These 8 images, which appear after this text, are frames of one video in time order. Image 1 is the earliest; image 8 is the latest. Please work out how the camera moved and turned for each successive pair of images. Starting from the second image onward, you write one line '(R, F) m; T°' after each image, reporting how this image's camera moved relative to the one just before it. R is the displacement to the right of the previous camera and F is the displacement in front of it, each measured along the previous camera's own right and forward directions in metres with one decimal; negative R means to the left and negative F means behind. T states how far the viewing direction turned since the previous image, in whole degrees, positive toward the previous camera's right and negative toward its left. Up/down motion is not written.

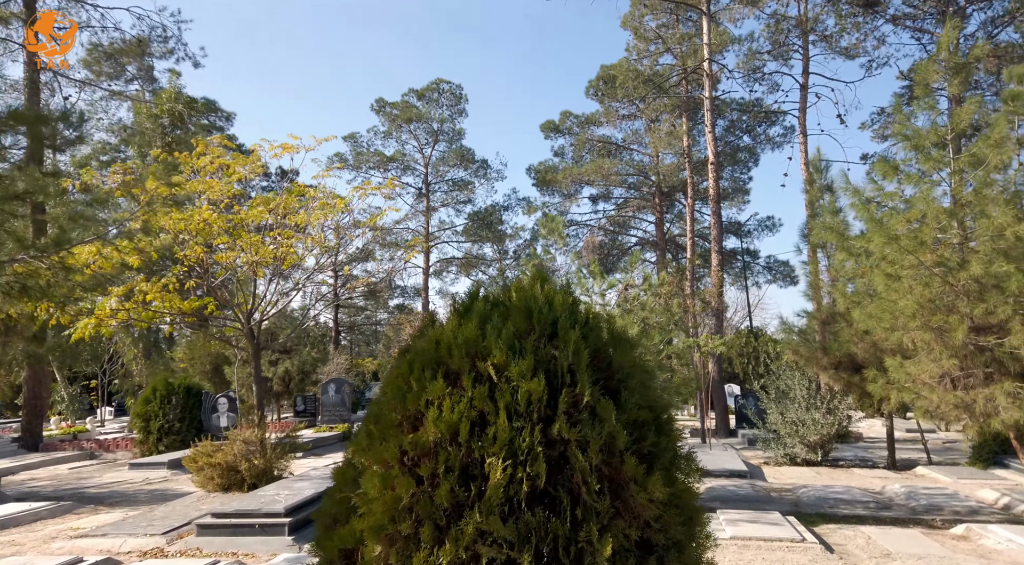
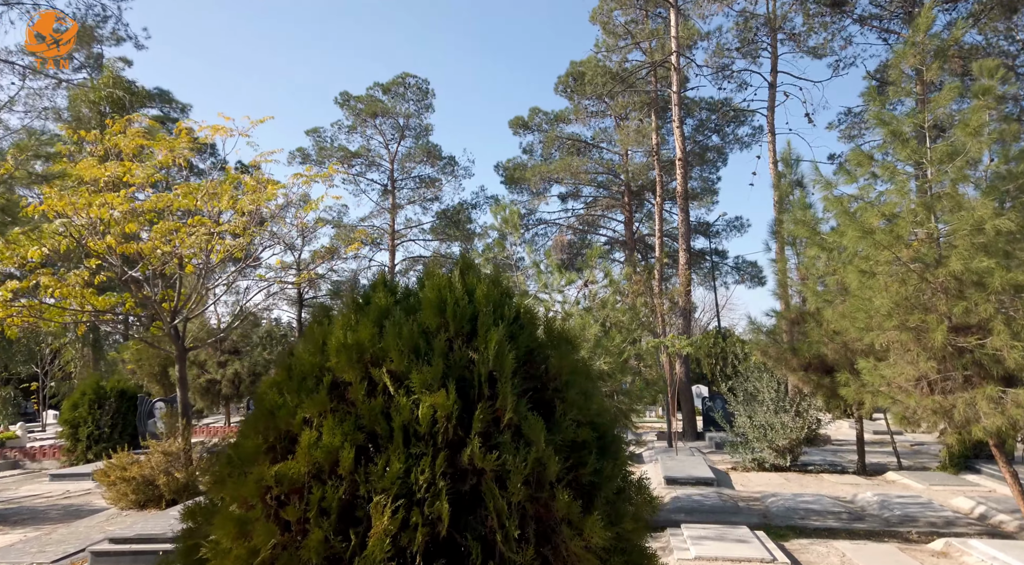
(+0.2, +0.6) m; +2°
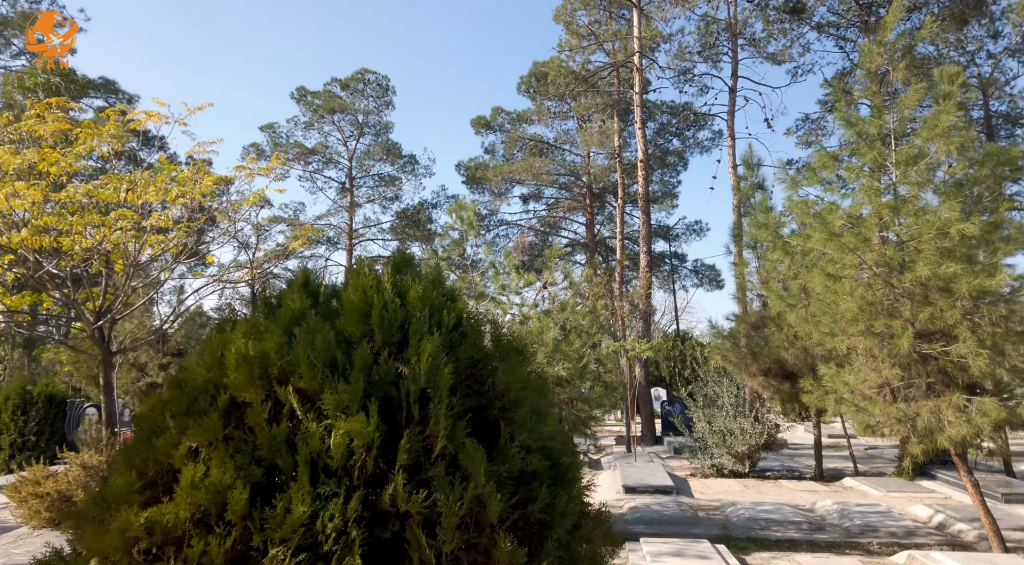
(+0.1, +0.4) m; +3°
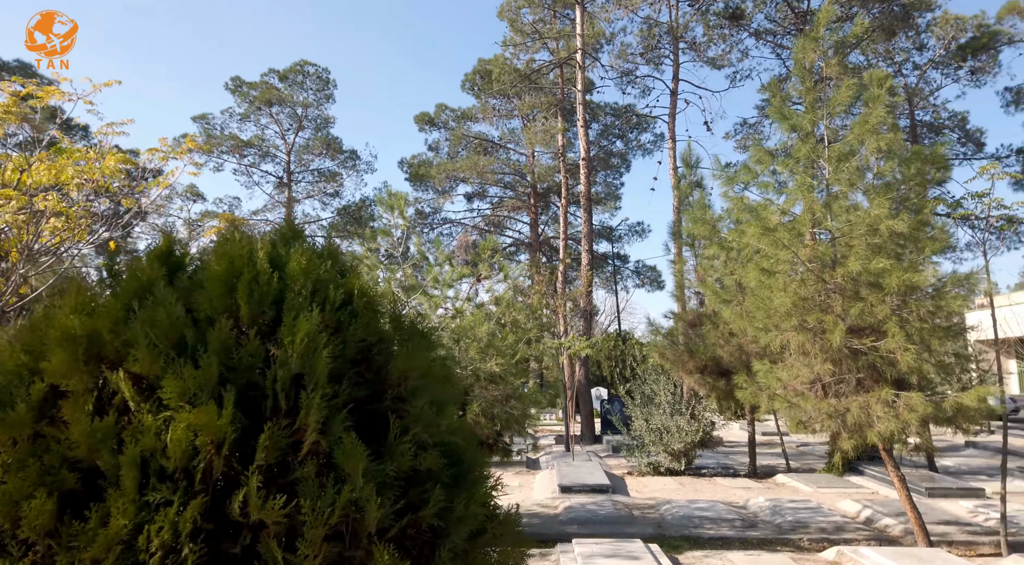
(+0.1, +0.3) m; +5°
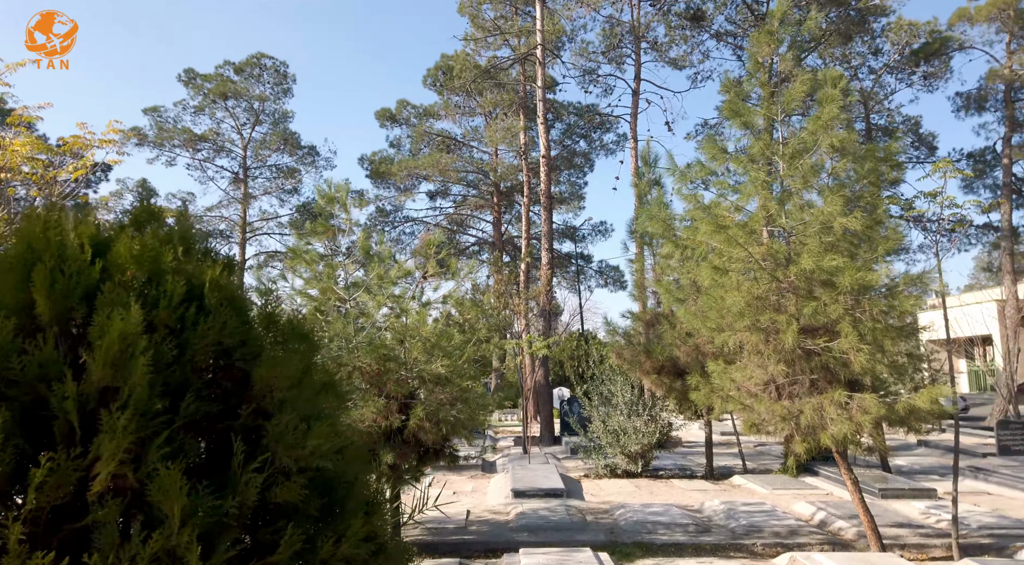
(+0.2, +0.3) m; +3°
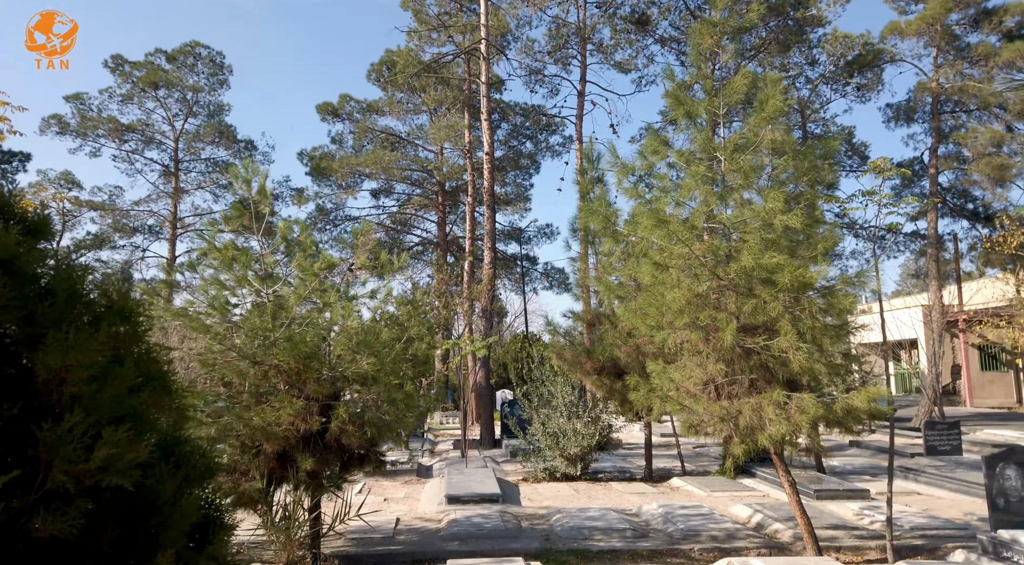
(+0.1, +0.3) m; +4°
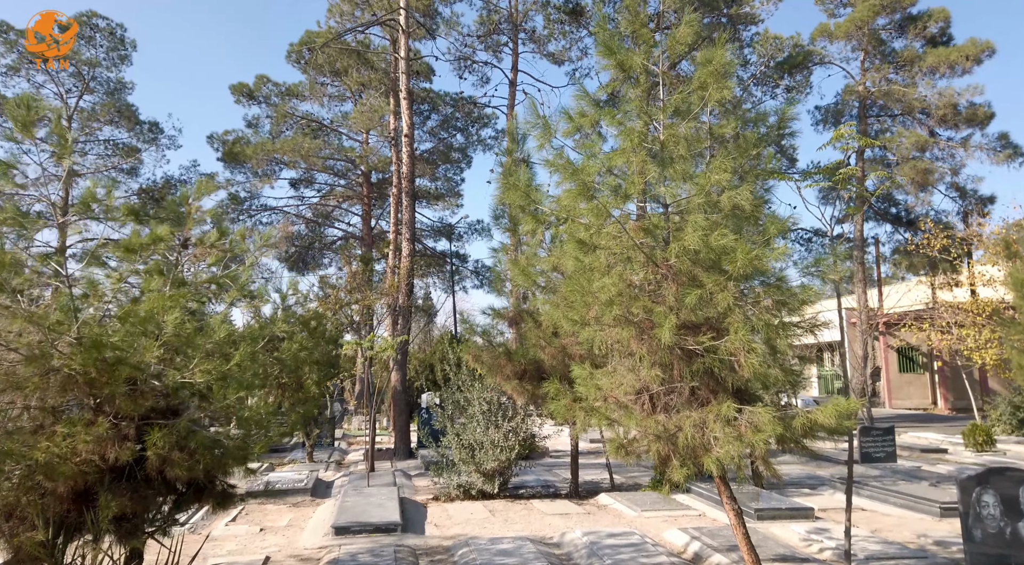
(+0.3, +1.3) m; +5°
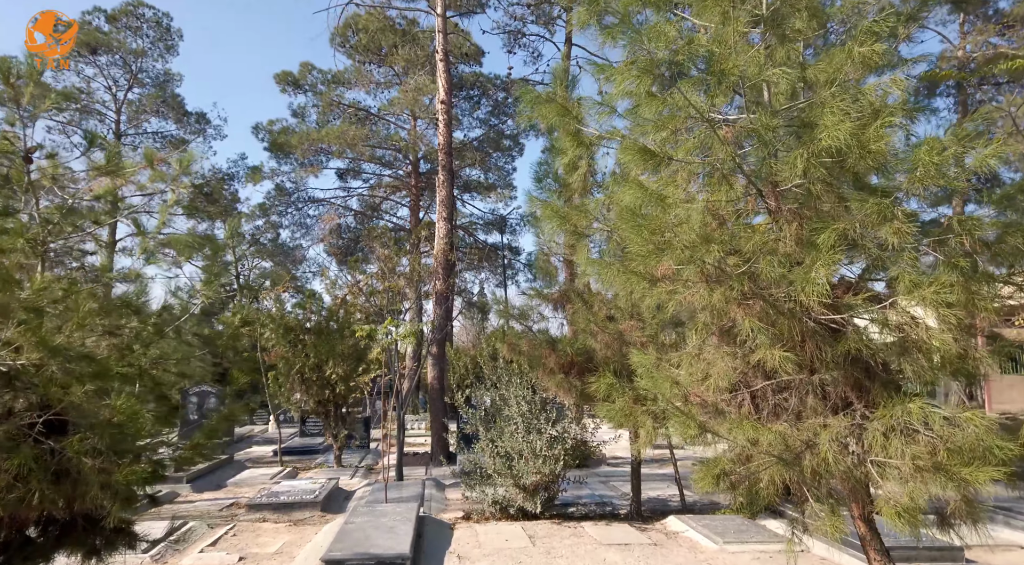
(+0.1, +1.8) m; -5°
